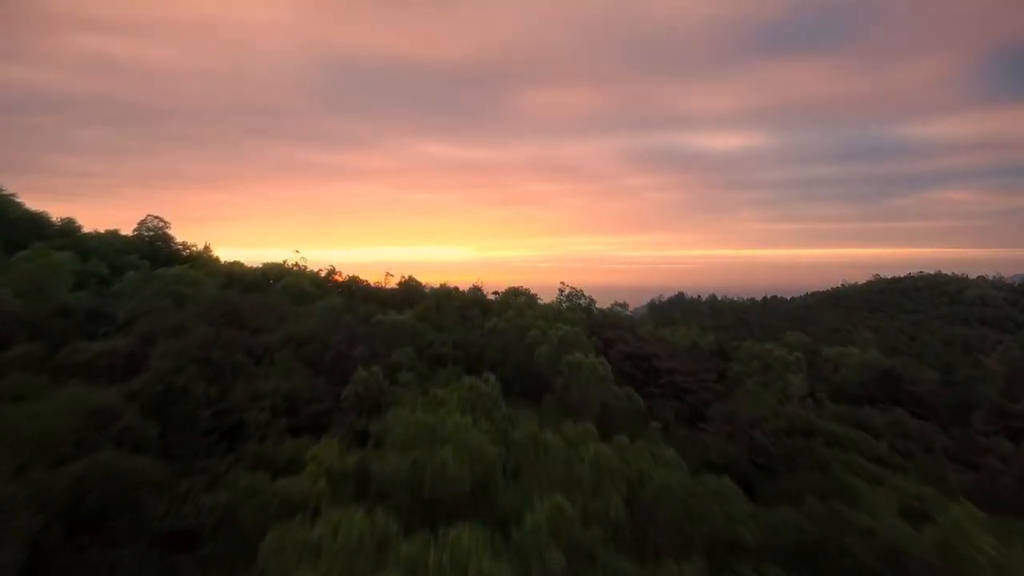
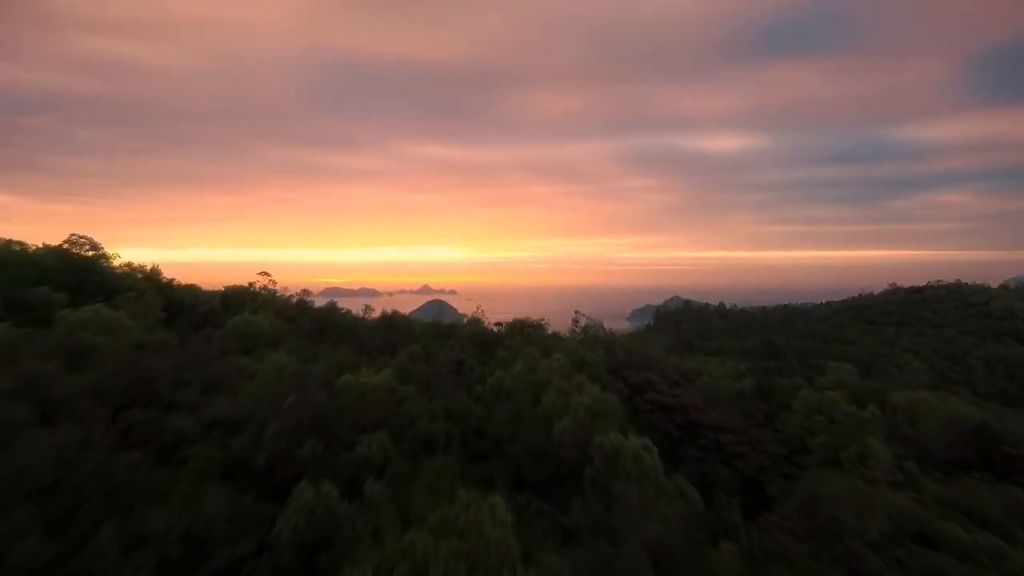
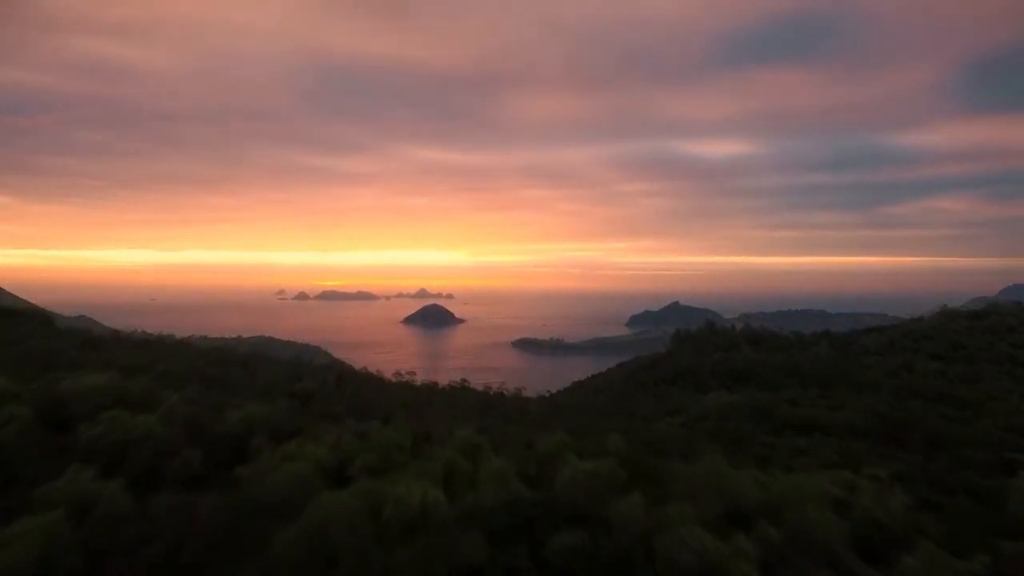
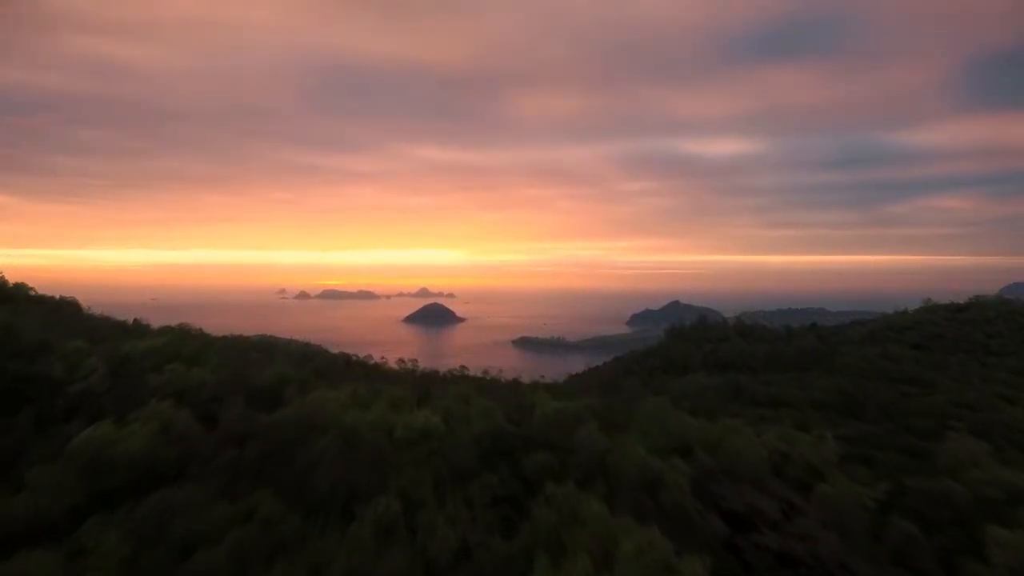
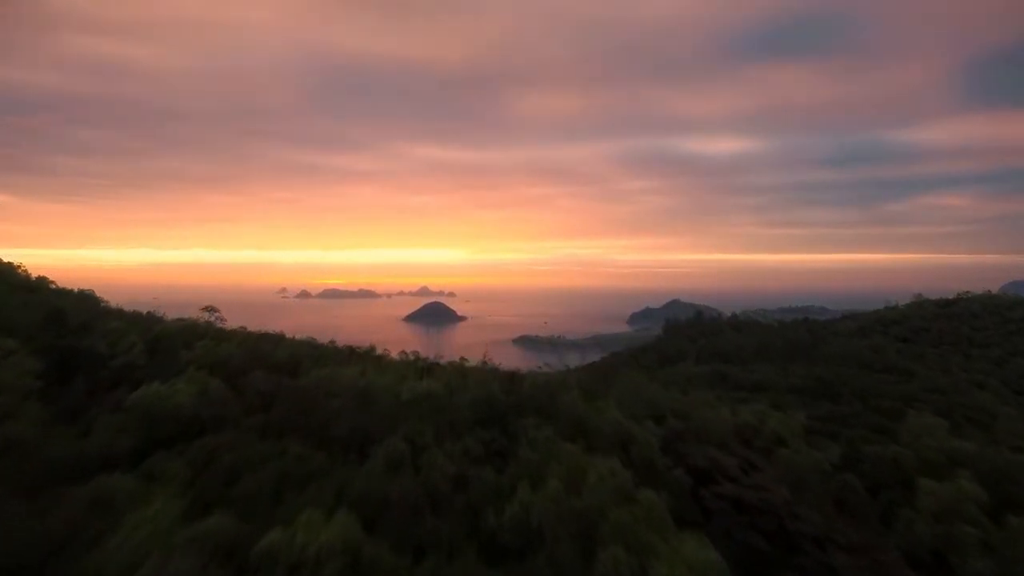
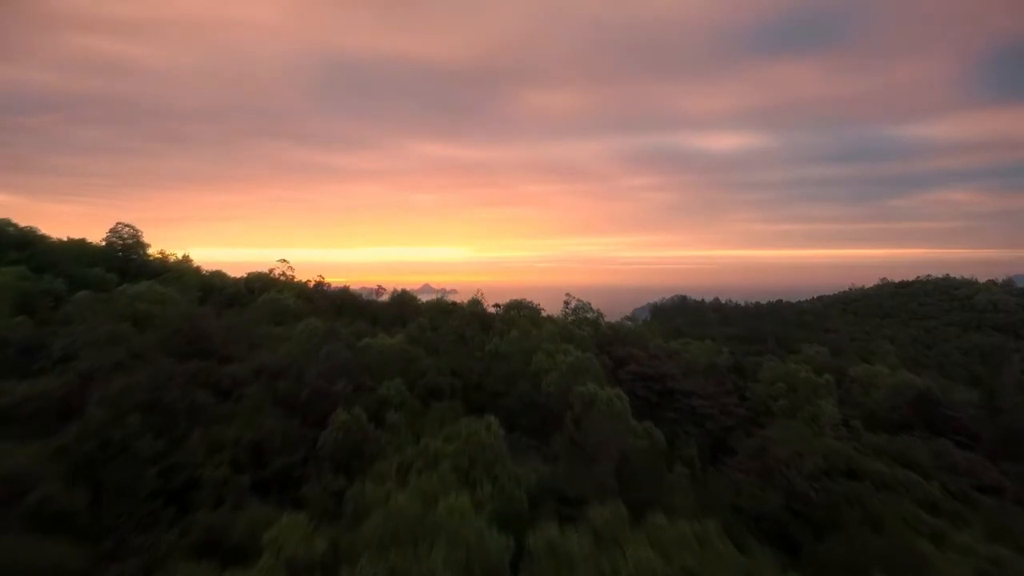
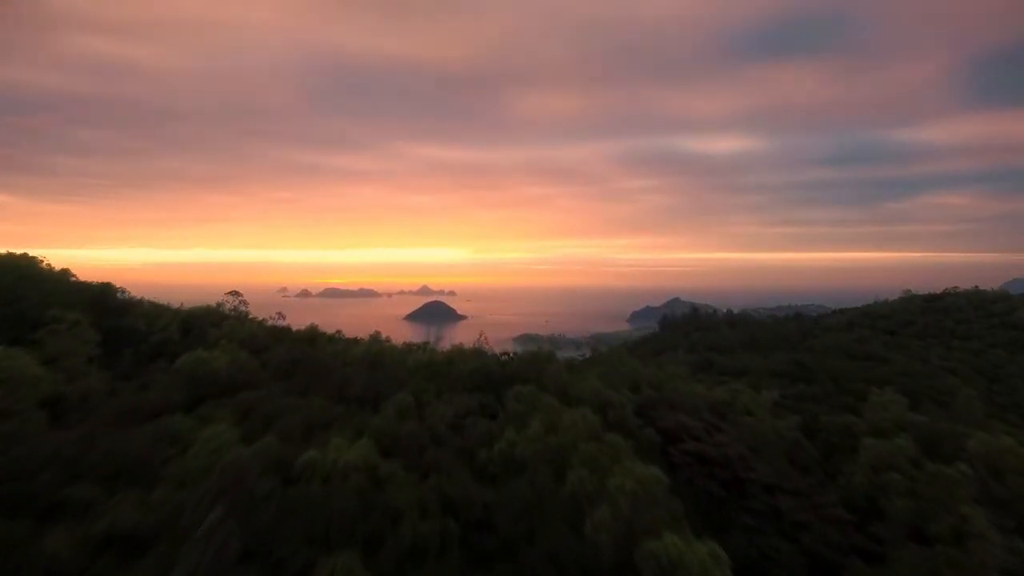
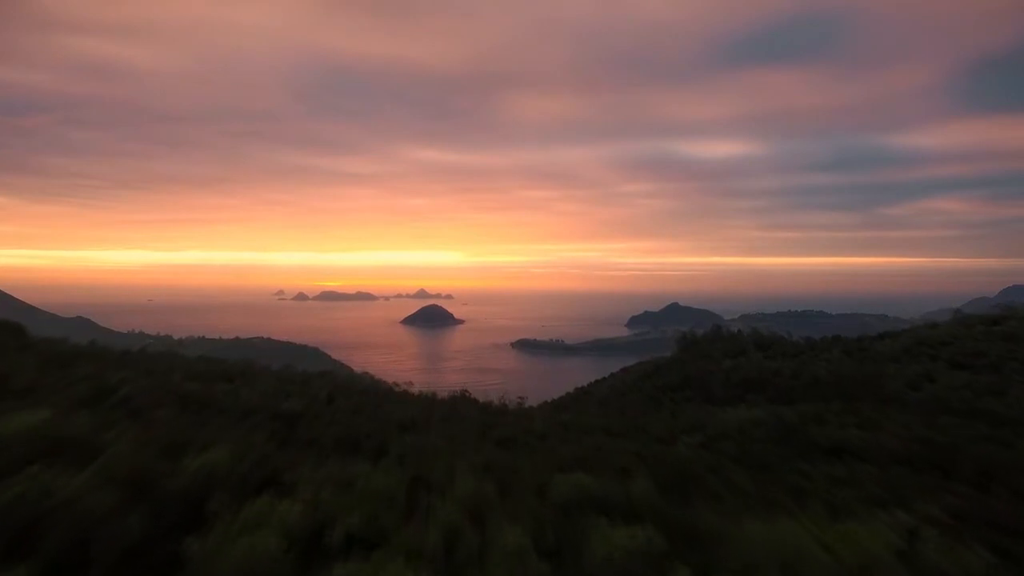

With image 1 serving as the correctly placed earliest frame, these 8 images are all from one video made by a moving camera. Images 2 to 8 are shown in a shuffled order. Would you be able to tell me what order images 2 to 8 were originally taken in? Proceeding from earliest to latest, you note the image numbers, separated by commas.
6, 2, 7, 5, 4, 3, 8
